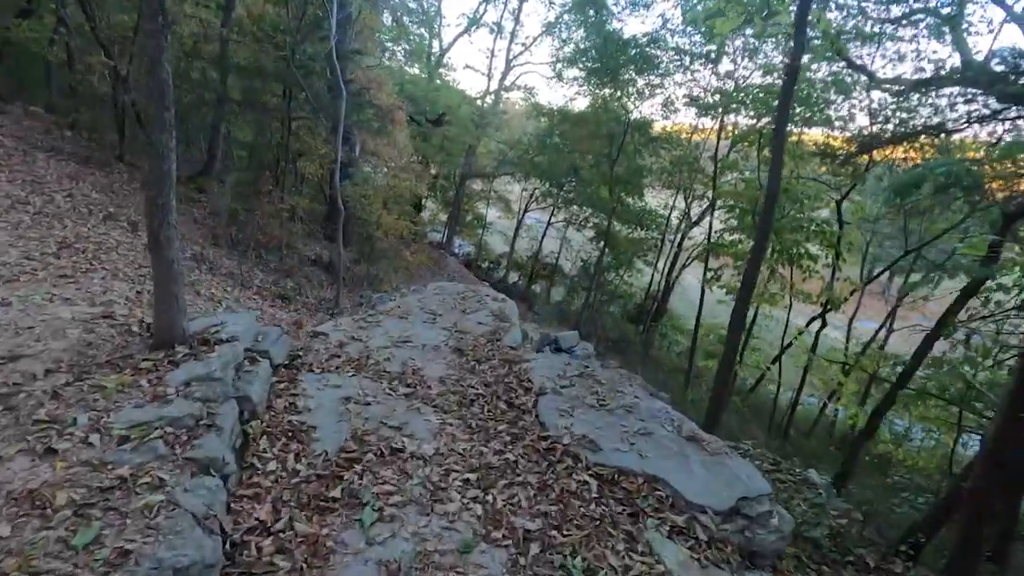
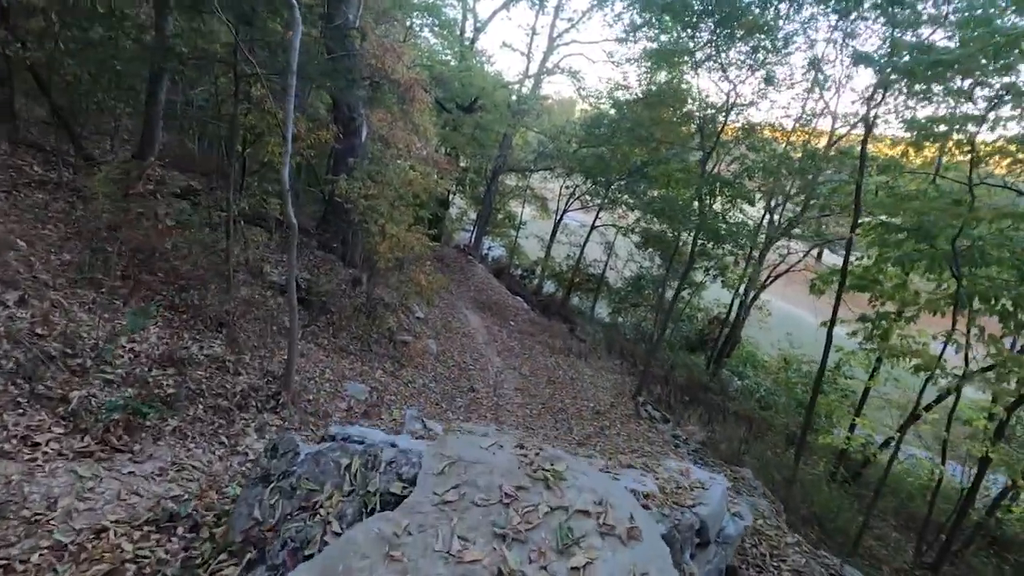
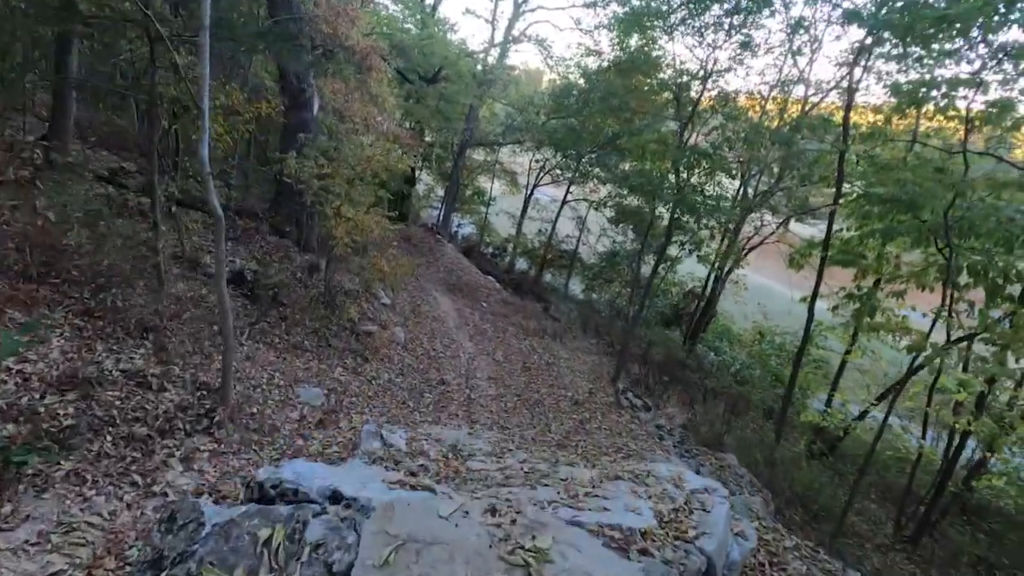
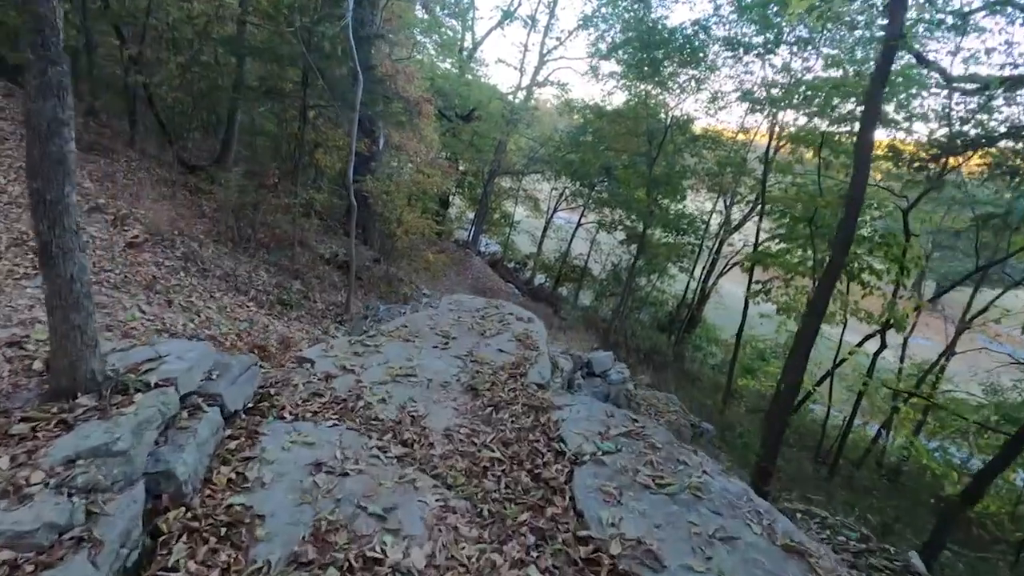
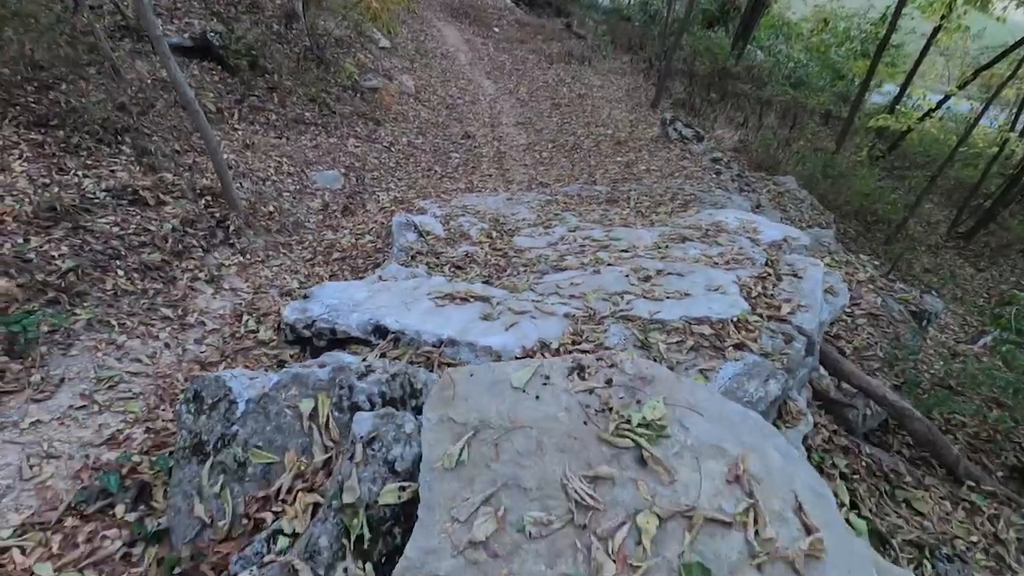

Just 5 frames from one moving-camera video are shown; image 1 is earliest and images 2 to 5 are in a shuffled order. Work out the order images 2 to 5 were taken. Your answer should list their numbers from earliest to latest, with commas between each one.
4, 2, 3, 5
